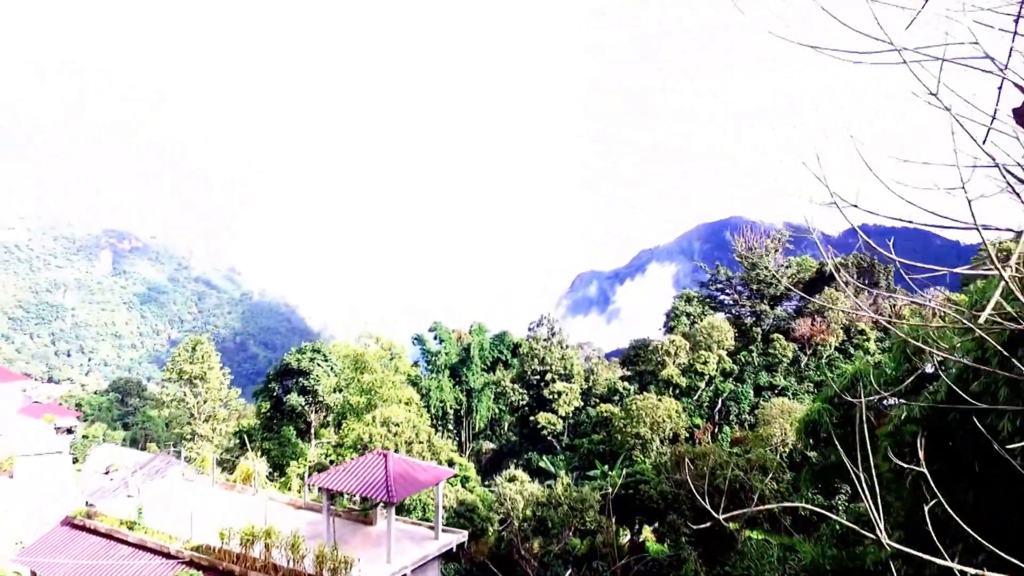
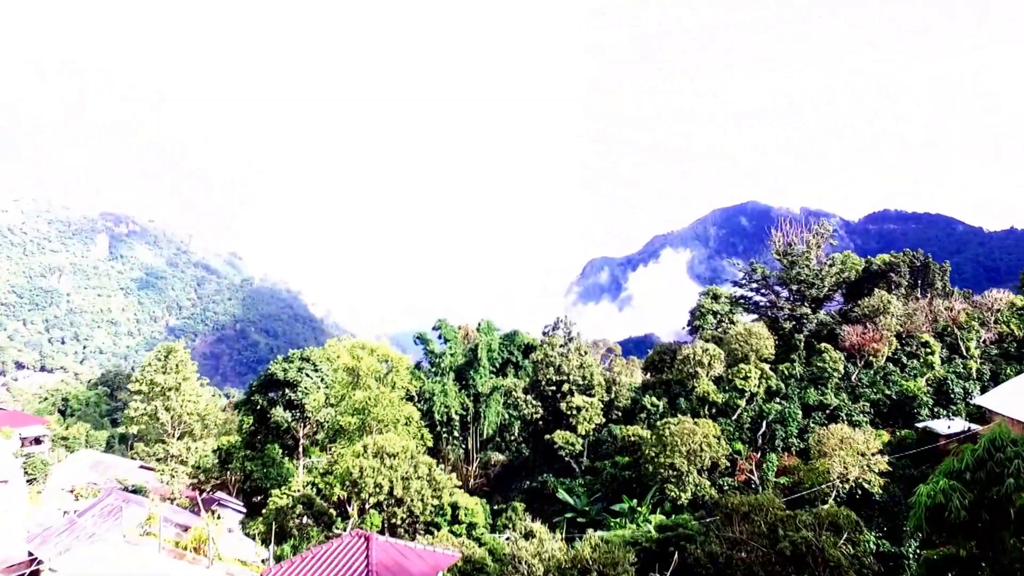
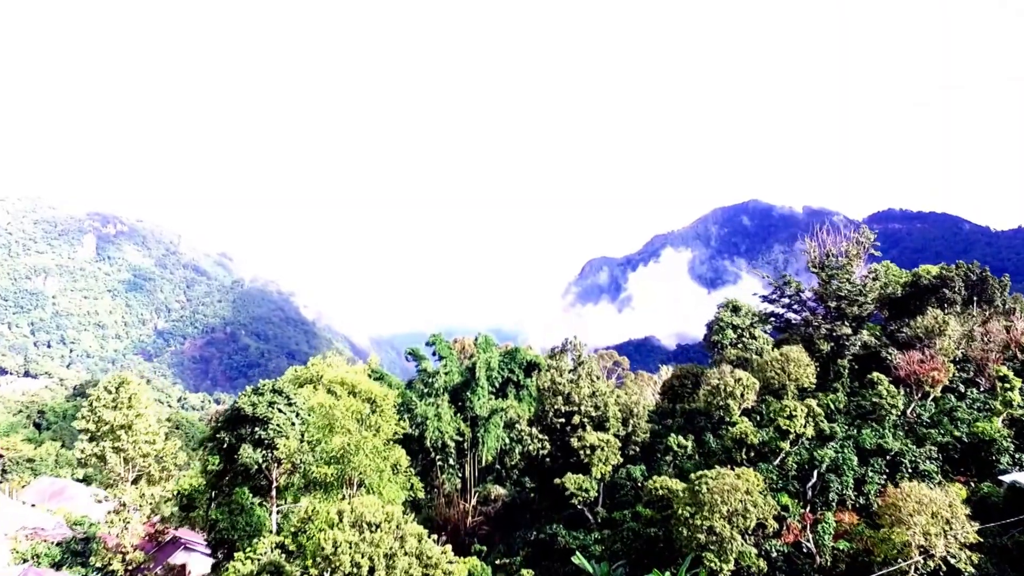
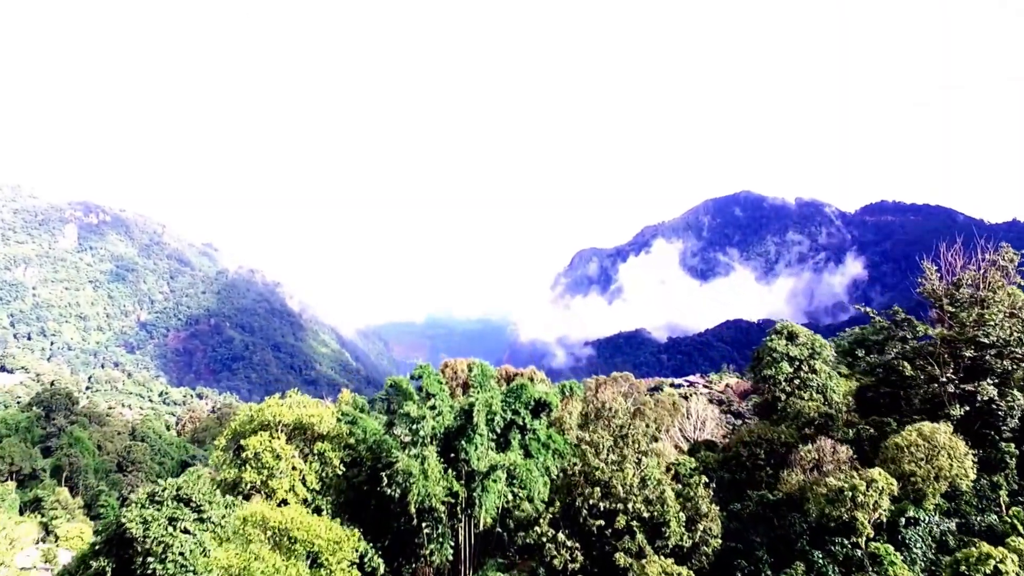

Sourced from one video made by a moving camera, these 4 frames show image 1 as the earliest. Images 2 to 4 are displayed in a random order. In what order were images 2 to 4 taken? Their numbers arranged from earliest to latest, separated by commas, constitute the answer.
2, 3, 4
